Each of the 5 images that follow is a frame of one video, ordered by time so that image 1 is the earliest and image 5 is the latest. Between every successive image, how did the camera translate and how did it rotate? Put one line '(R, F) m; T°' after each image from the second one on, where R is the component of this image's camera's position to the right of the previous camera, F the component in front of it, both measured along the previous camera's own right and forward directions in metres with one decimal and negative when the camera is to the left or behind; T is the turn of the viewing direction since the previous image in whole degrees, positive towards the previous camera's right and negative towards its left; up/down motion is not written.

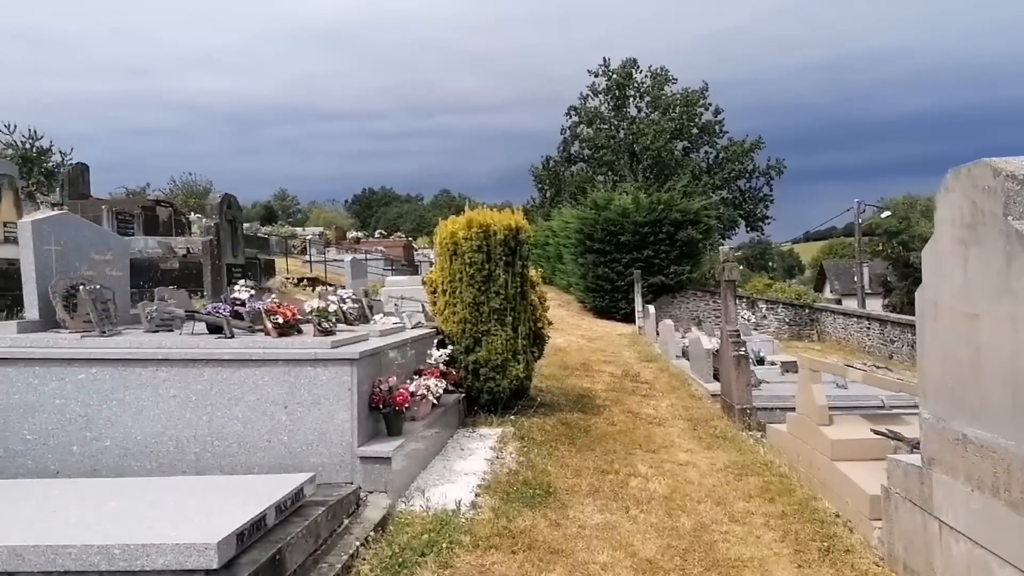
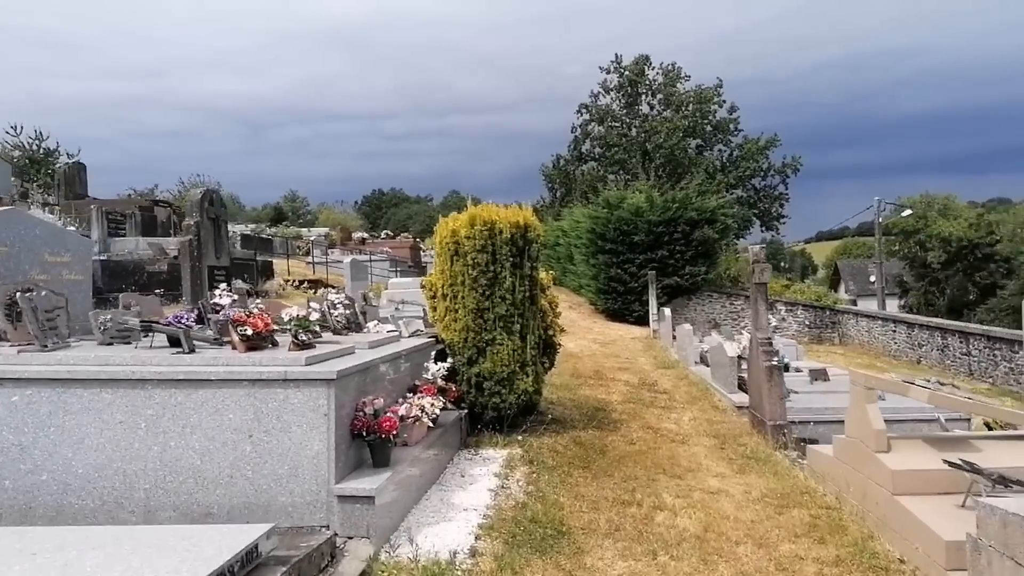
(0.0, +0.8) m; -1°
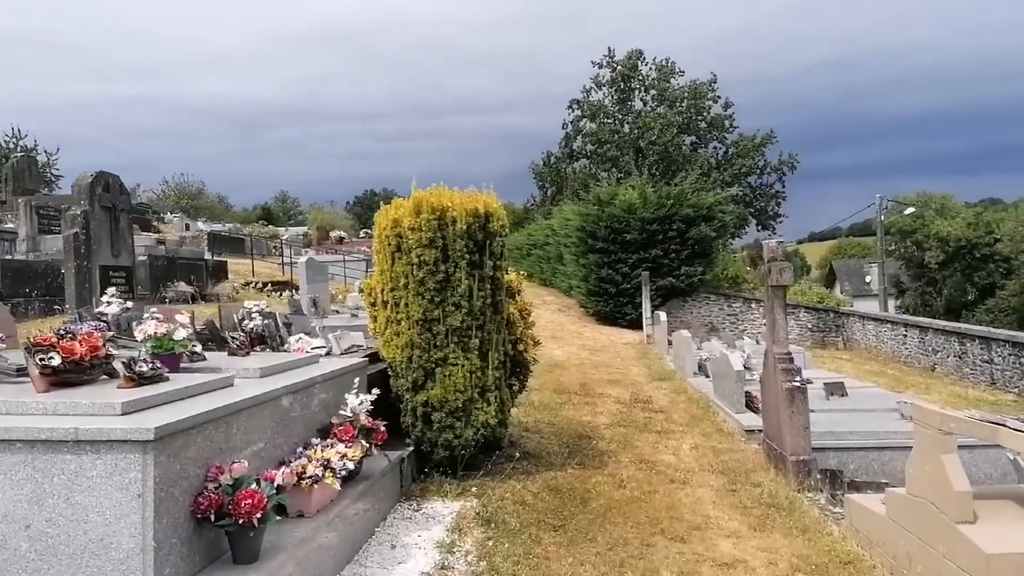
(+0.3, +1.5) m; 0°
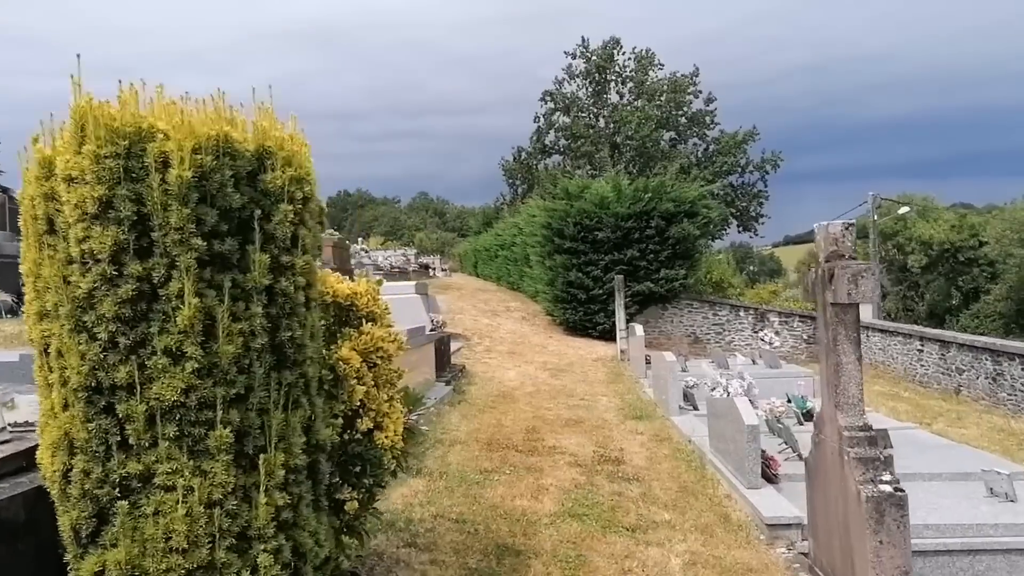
(+0.6, +3.0) m; +2°
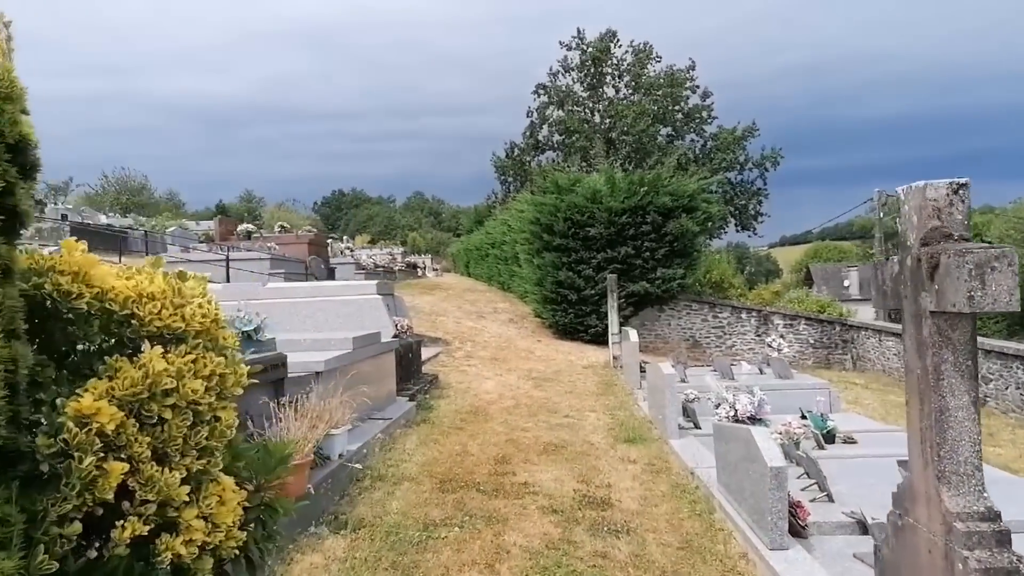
(+0.3, +1.4) m; 0°
